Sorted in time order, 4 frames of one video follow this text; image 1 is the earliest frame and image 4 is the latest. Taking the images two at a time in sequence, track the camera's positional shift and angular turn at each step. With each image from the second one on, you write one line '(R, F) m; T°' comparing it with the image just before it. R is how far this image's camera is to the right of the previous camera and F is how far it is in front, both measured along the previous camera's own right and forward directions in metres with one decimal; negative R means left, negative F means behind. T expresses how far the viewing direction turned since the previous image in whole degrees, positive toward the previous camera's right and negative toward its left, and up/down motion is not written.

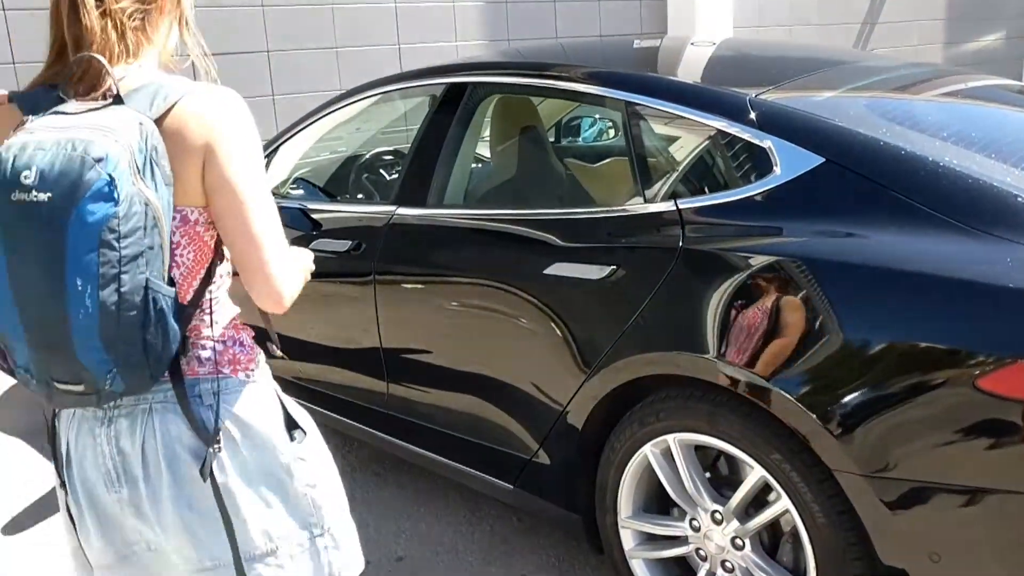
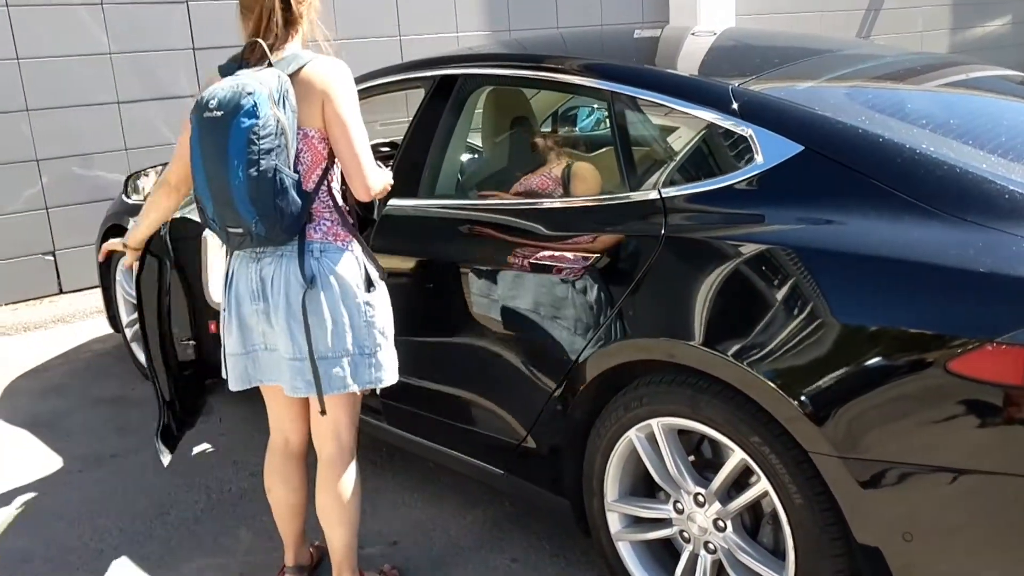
(+0.1, 0.0) m; -1°
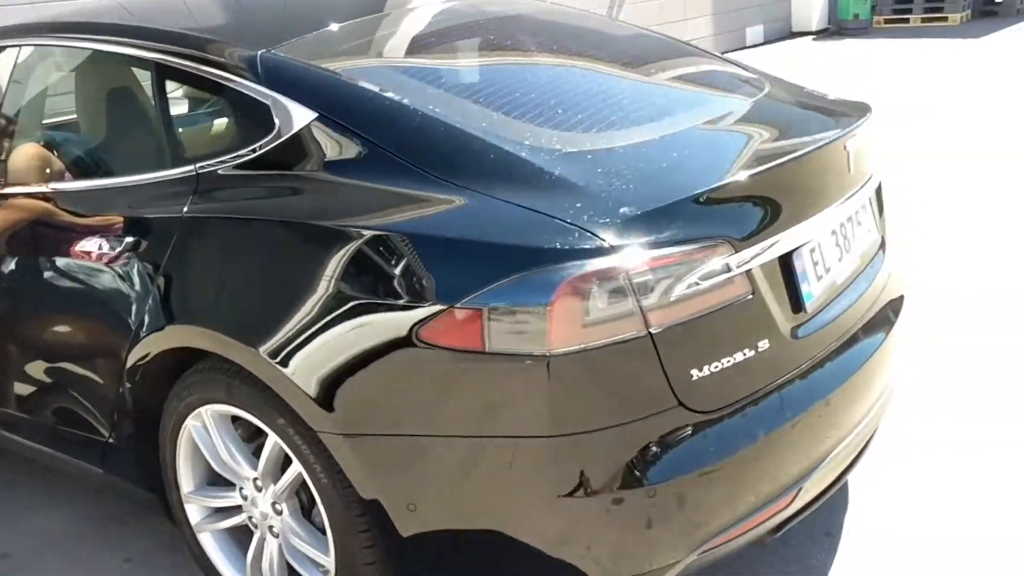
(+0.8, 0.0) m; +9°
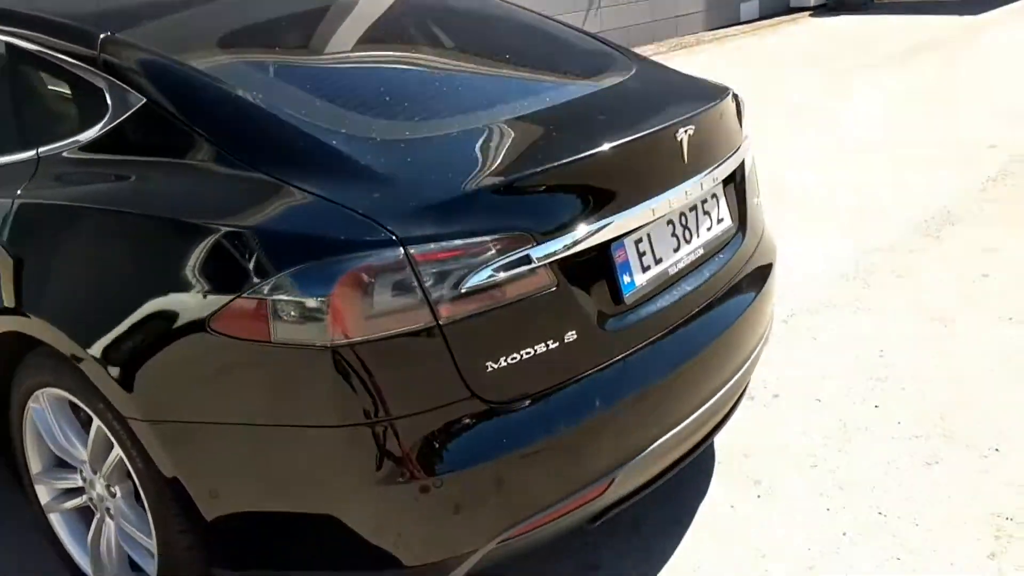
(+0.4, 0.0) m; -1°
